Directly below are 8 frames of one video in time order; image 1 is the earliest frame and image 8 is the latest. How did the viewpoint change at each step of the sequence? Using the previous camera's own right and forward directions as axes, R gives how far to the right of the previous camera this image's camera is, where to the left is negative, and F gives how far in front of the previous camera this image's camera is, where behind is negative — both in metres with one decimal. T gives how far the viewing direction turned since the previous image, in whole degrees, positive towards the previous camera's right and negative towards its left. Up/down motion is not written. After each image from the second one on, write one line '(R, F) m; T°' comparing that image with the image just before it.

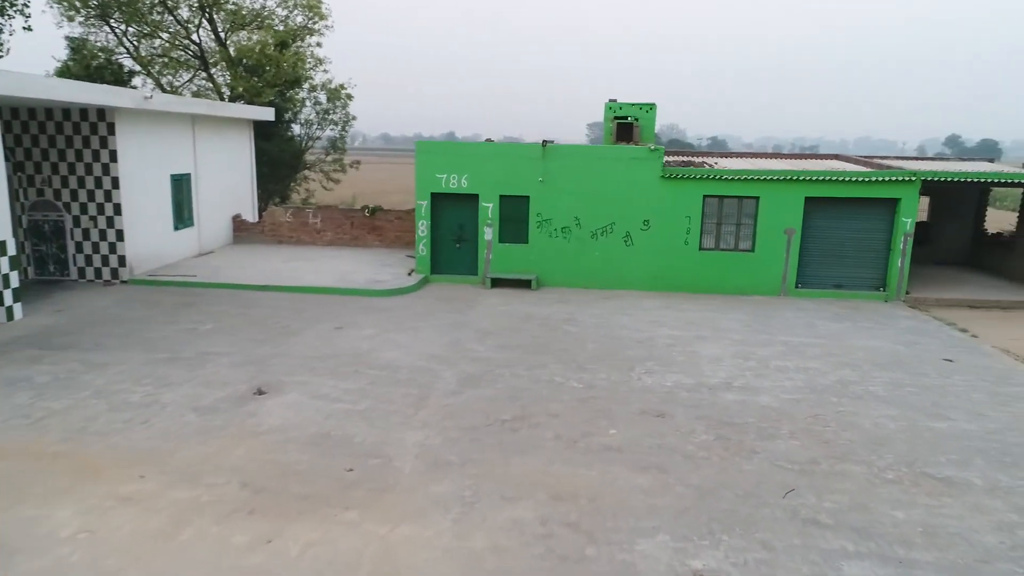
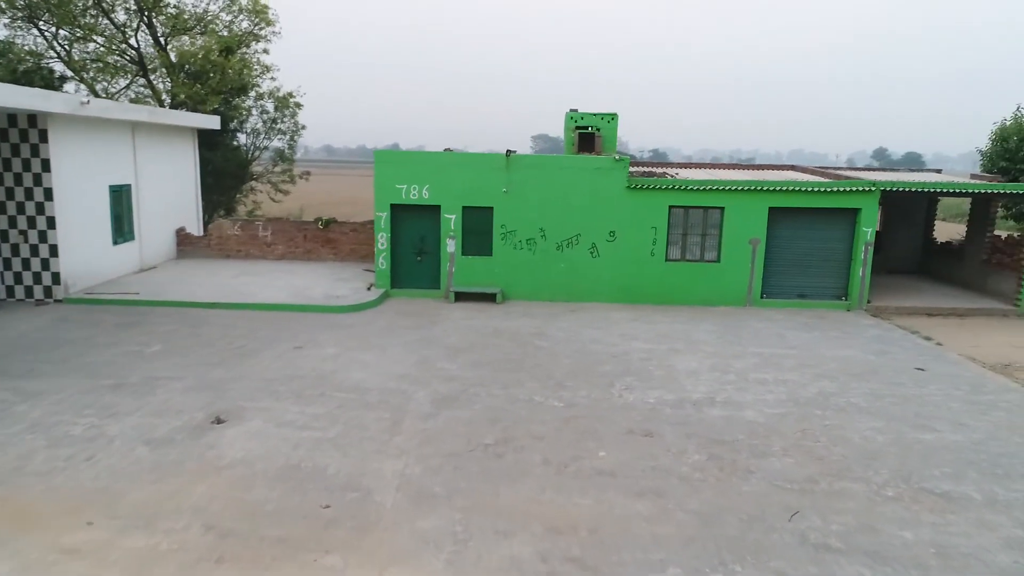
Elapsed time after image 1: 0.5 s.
(-0.3, +0.4) m; +4°
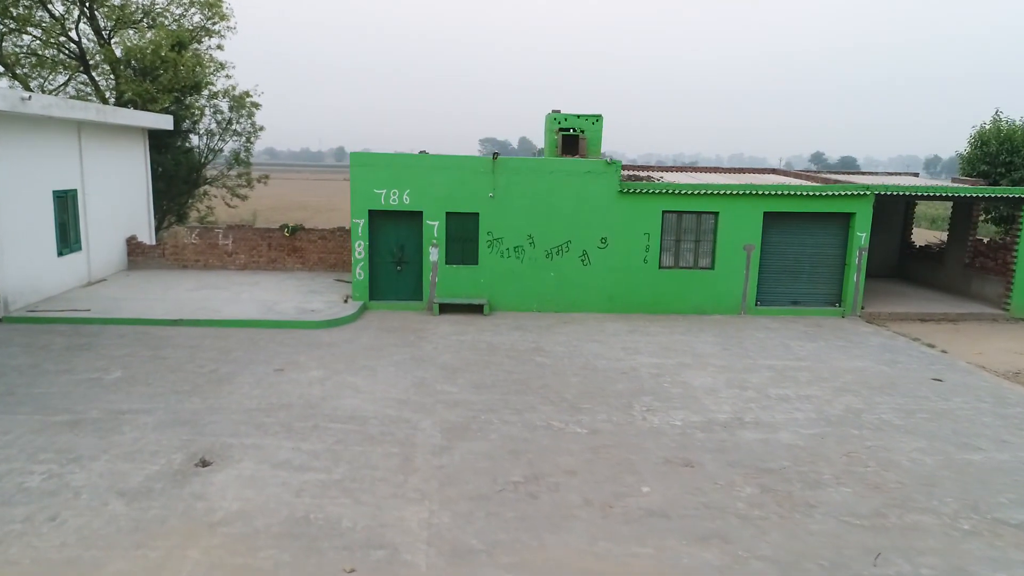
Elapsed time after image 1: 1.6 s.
(-0.7, +0.8) m; +4°
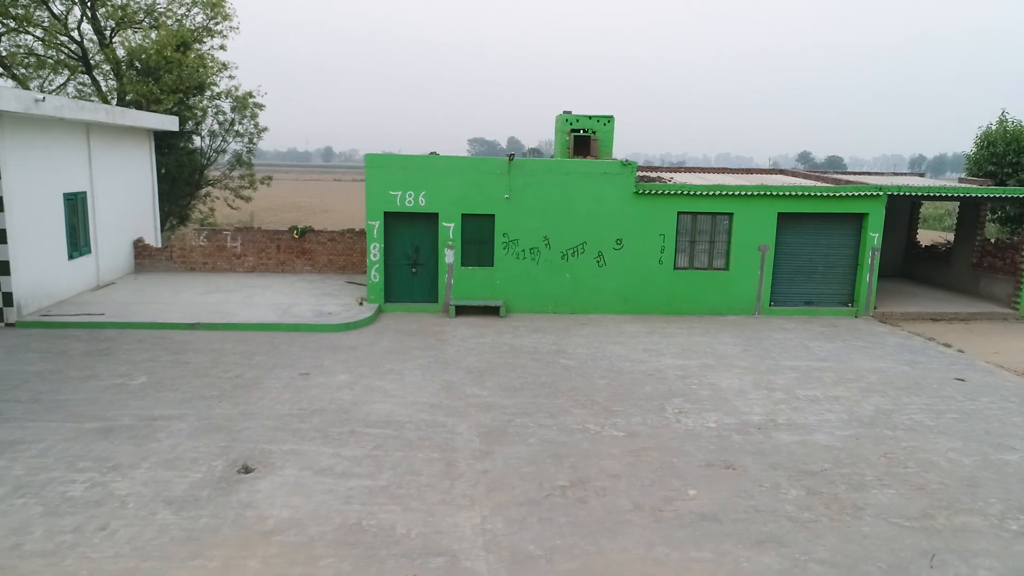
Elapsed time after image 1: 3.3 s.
(-0.5, 0.0) m; +1°
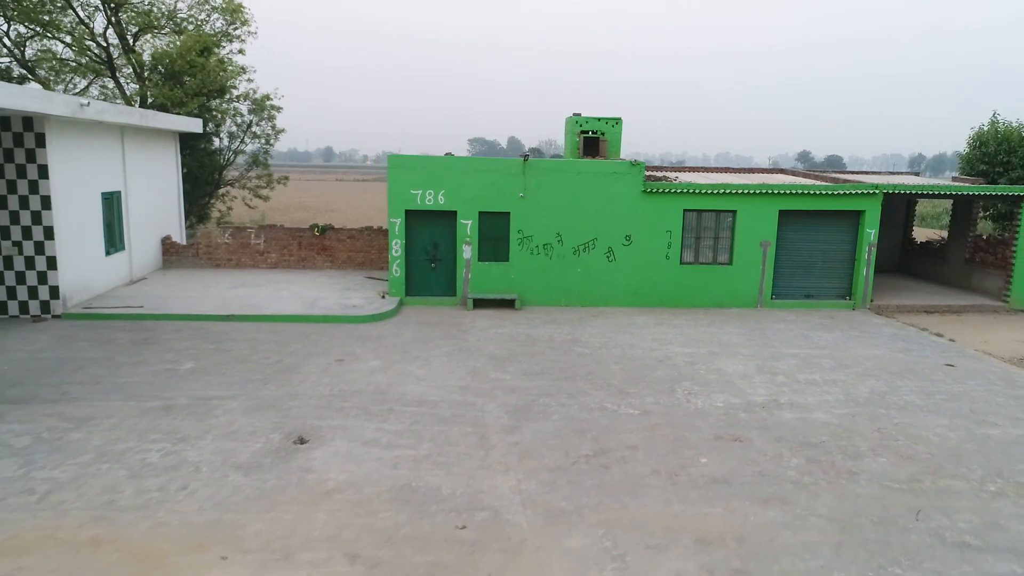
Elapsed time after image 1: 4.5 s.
(-0.3, -0.7) m; 0°
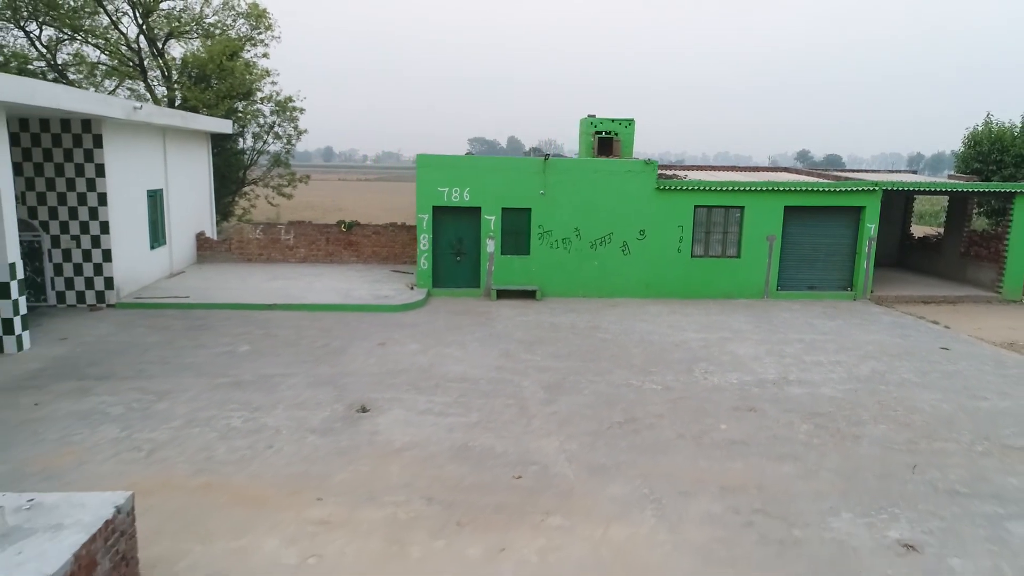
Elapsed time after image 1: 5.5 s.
(-0.4, -0.8) m; 0°
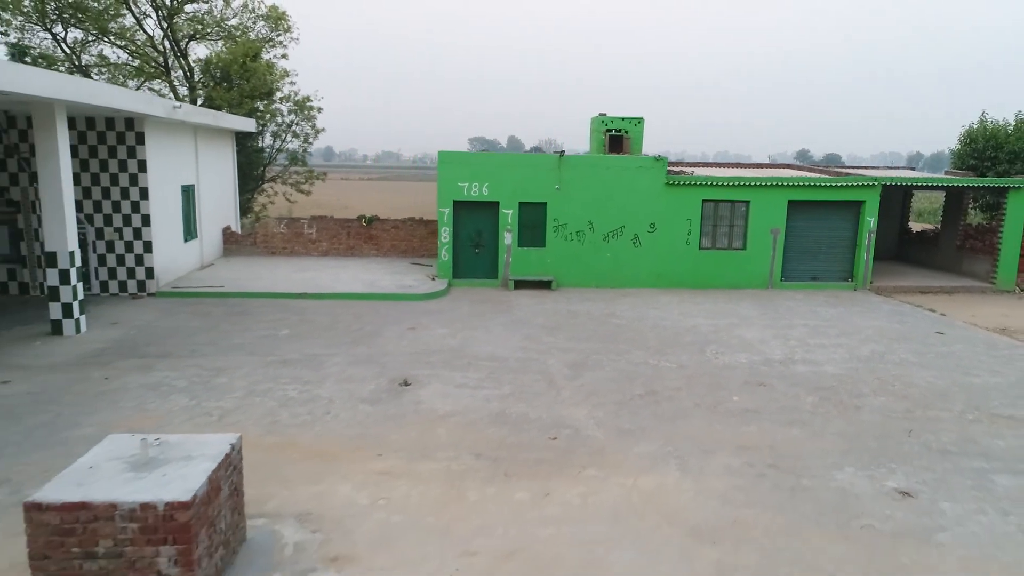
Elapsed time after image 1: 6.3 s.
(-0.4, -0.7) m; 0°
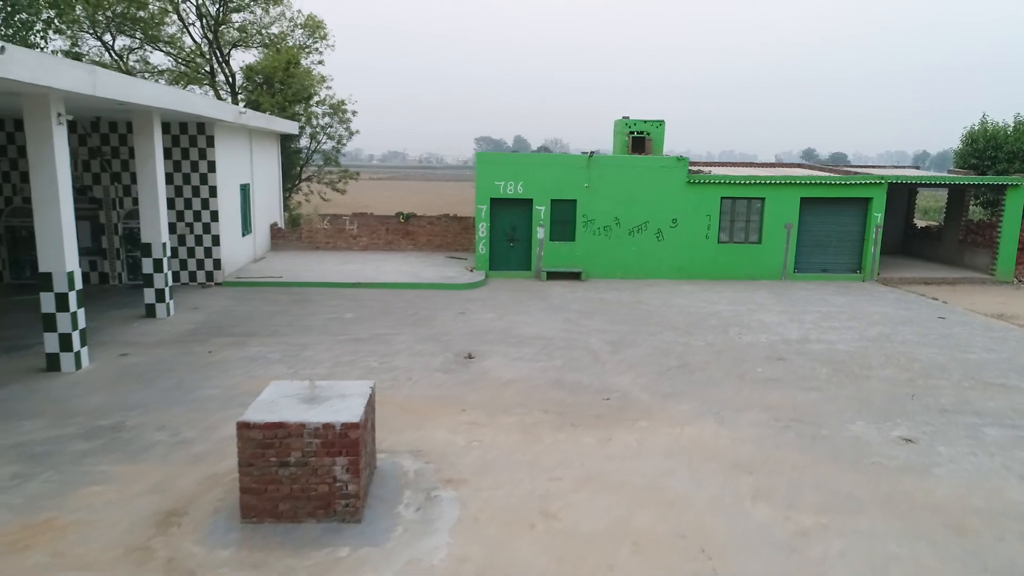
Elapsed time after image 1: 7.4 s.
(-0.6, -1.2) m; 0°
